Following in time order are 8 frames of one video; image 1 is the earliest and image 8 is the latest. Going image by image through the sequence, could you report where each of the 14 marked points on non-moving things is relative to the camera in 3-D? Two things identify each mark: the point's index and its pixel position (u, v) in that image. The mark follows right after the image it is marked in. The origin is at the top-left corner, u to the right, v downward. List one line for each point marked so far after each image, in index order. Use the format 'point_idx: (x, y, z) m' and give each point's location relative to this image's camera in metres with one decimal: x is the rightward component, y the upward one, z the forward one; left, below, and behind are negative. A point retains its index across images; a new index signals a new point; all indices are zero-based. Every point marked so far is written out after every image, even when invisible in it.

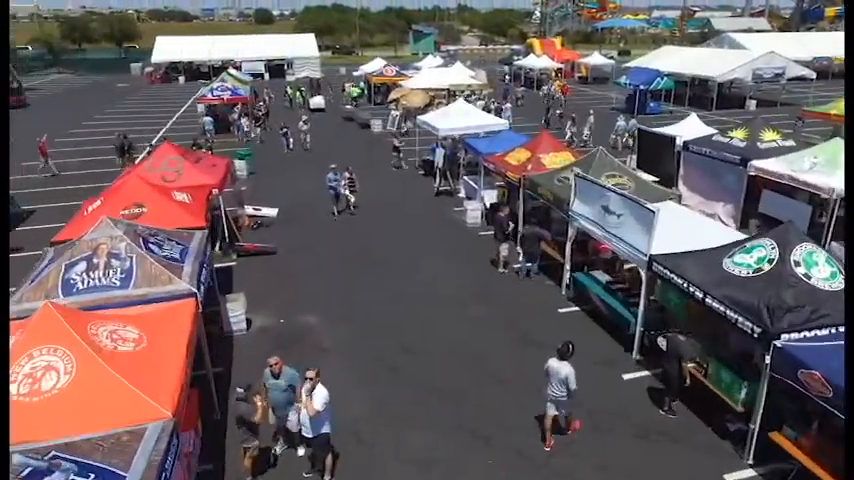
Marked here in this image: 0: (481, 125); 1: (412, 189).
0: (+1.8, +3.8, +19.3) m
1: (-0.5, +1.7, +19.6) m
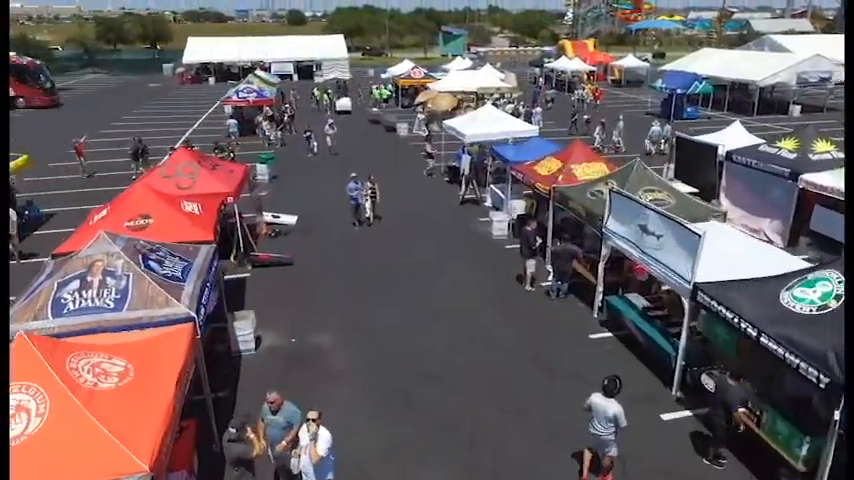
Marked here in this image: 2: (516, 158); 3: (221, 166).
0: (+2.6, +3.5, +18.5) m
1: (+0.3, +1.4, +18.9) m
2: (+2.4, +2.2, +15.5) m
3: (-5.0, +1.8, +14.0) m
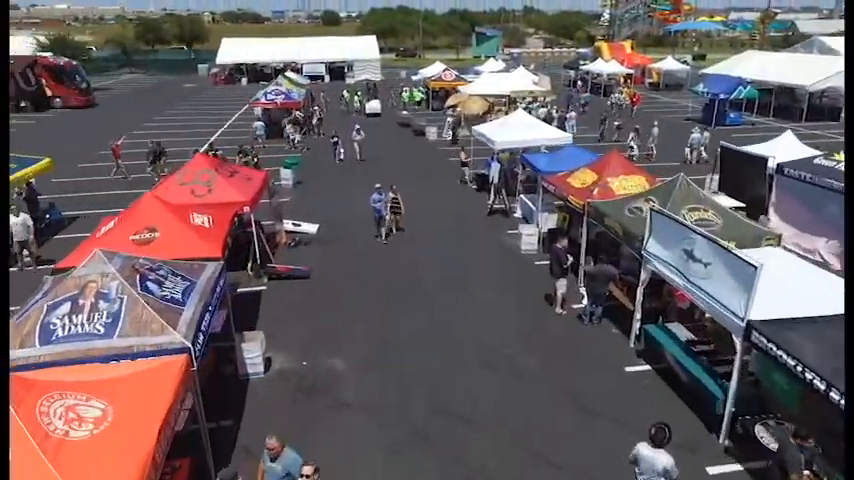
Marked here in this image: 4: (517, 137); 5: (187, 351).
0: (+3.5, +3.1, +17.6) m
1: (+1.1, +1.1, +18.1) m
2: (+3.0, +1.8, +14.6) m
3: (-4.4, +1.5, +13.5) m
4: (+2.7, +3.1, +17.7) m
5: (-2.6, -1.2, +6.4) m
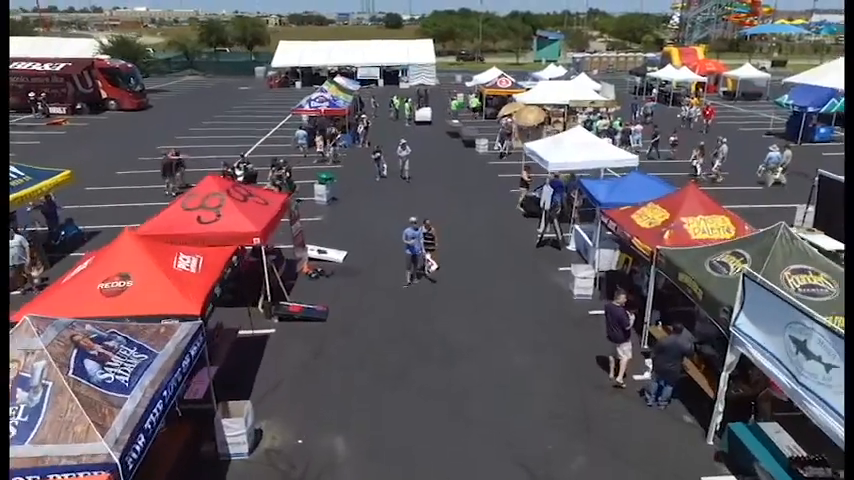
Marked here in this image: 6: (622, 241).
0: (+4.6, +2.1, +15.4) m
1: (+2.3, +0.2, +16.2) m
2: (+3.9, +0.9, +12.5) m
3: (-3.6, +0.9, +12.1) m
4: (+3.9, +2.2, +15.6) m
5: (-2.6, -1.9, +4.9) m
6: (+3.8, 0.0, +11.2) m
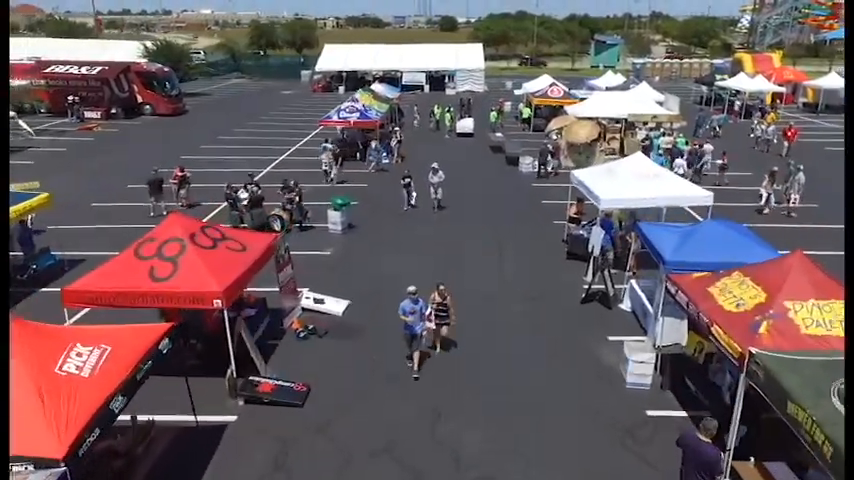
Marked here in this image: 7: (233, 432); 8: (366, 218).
0: (+5.2, +0.9, +12.5) m
1: (+2.8, -0.9, +13.4) m
2: (+4.1, -0.2, +9.7) m
3: (-3.3, 0.0, +9.9) m
4: (+4.4, +1.0, +12.7) m
5: (-3.1, -2.8, +2.6) m
6: (+3.8, -1.2, +8.3) m
7: (-2.8, -2.7, +8.2) m
8: (-1.9, +0.7, +18.2) m
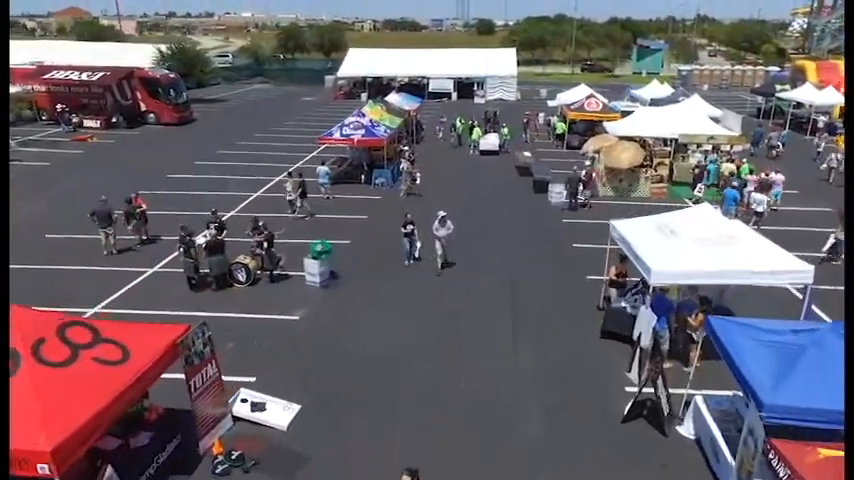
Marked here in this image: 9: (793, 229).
0: (+4.9, -0.5, +8.9) m
1: (+2.6, -2.3, +9.9) m
2: (+3.7, -1.6, +6.1) m
3: (-3.7, -1.2, +6.8) m
4: (+4.2, -0.4, +9.2) m
5: (-4.0, -3.9, -0.6) m
6: (+3.3, -2.5, +4.8) m
7: (-3.3, -3.9, +5.0) m
8: (-1.8, -0.6, +15.0) m
9: (+11.4, +0.3, +18.0) m
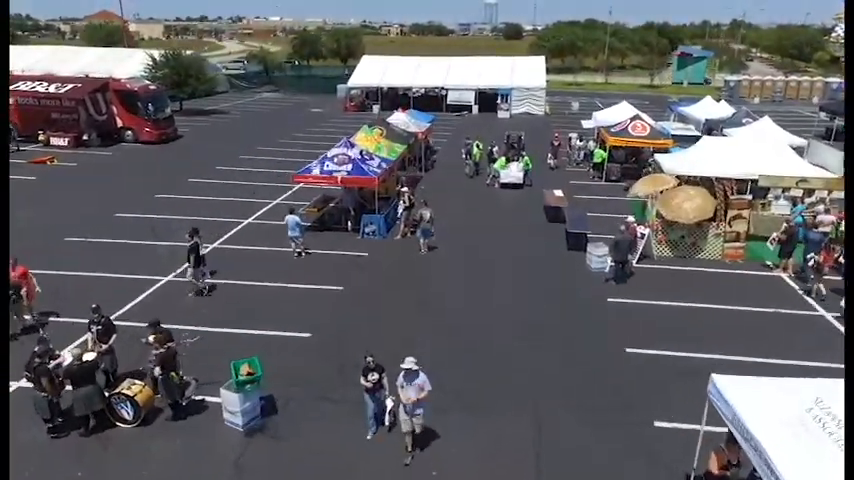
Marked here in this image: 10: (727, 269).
0: (+4.4, -2.4, +4.0) m
1: (+2.1, -4.2, +5.1) m
2: (+3.1, -3.5, +1.3) m
3: (-4.3, -3.0, +2.2) m
4: (+3.7, -2.3, +4.3) m
5: (-4.9, -5.6, -5.1) m
6: (+2.6, -4.4, 0.0) m
7: (-4.1, -5.6, +0.4) m
8: (-2.1, -2.4, +10.4) m
9: (+11.3, -1.8, +12.9) m
10: (+7.9, -0.8, +15.3) m
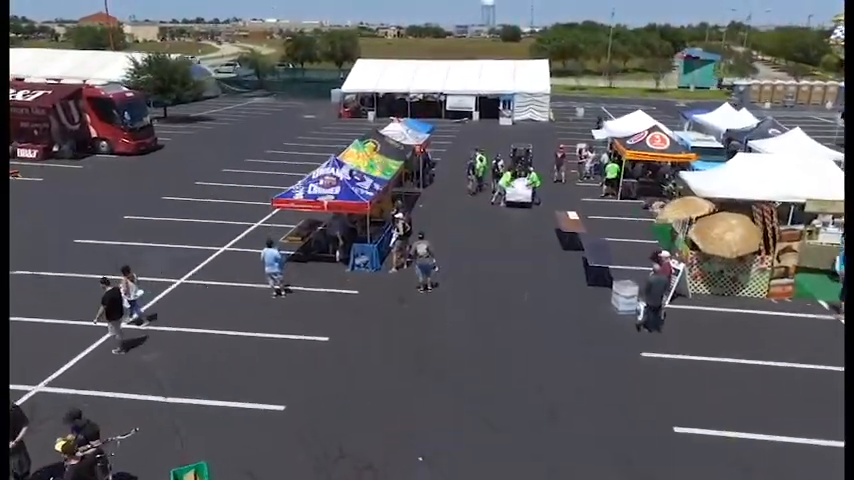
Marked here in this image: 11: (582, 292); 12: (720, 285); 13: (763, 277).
0: (+4.4, -3.2, +1.9) m
1: (+2.1, -5.0, +3.0) m
2: (+3.1, -4.3, -0.9) m
3: (-4.3, -3.8, +0.1) m
4: (+3.8, -3.1, +2.2) m
5: (-4.8, -6.4, -7.3) m
6: (+2.7, -5.2, -2.2) m
7: (-4.0, -6.5, -1.7) m
8: (-2.1, -3.2, +8.2) m
9: (+11.3, -2.6, +10.8) m
10: (+7.9, -1.6, +13.2) m
11: (+3.8, -1.3, +13.9) m
12: (+6.9, -1.1, +13.8) m
13: (+7.9, -0.9, +13.7) m
